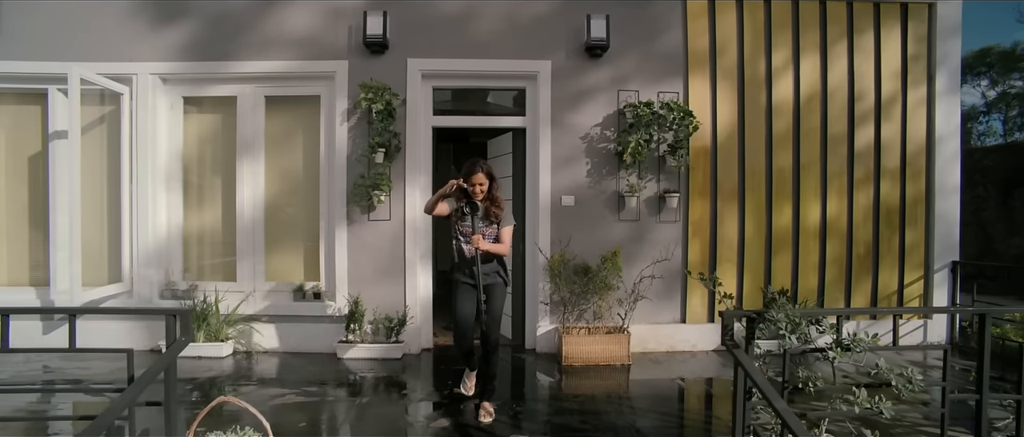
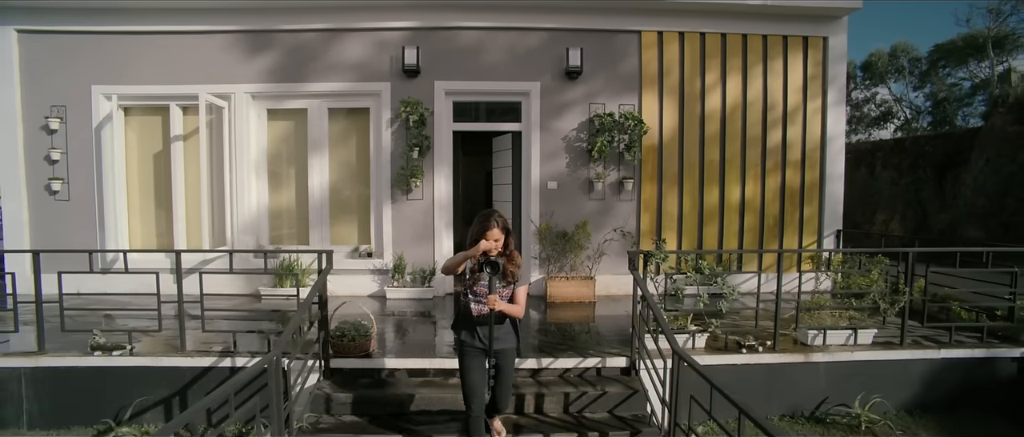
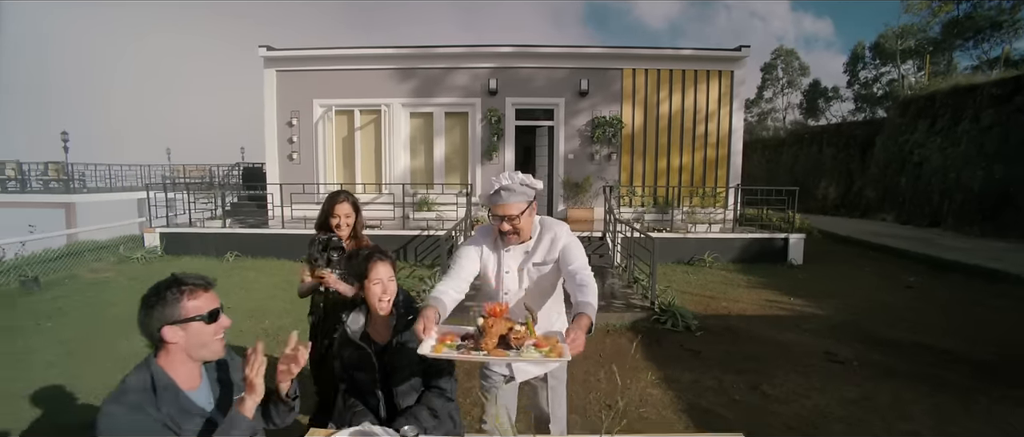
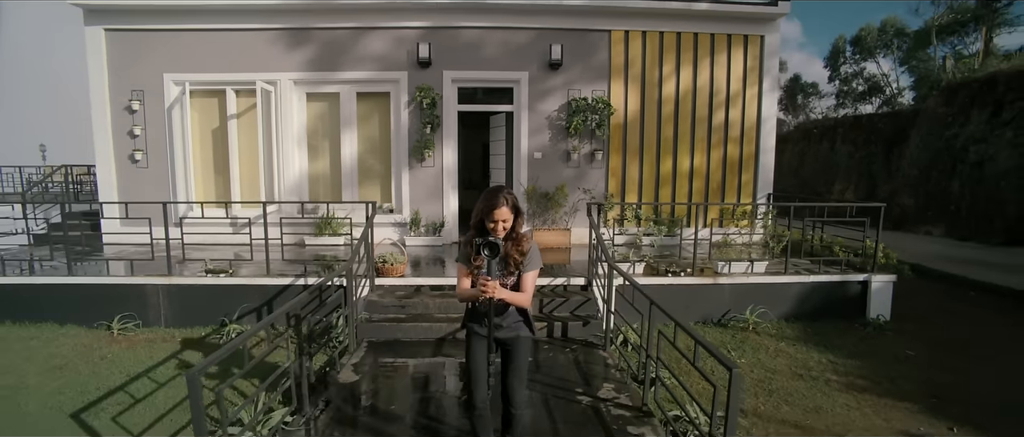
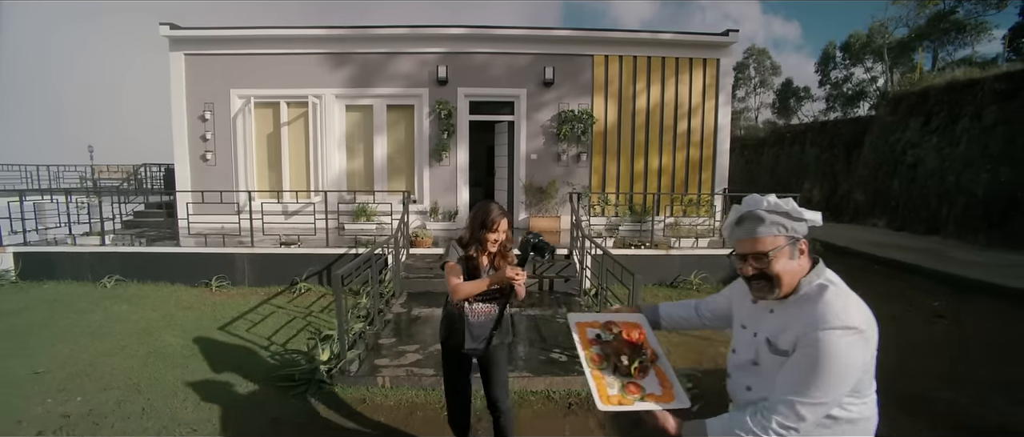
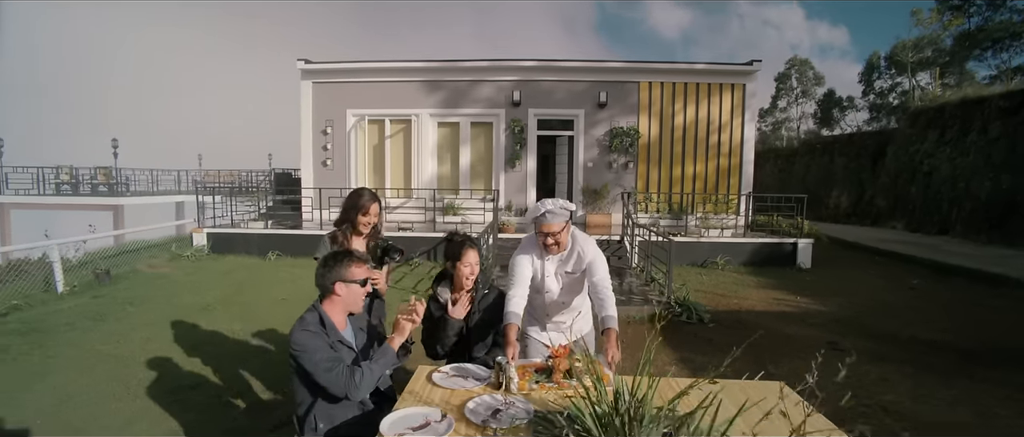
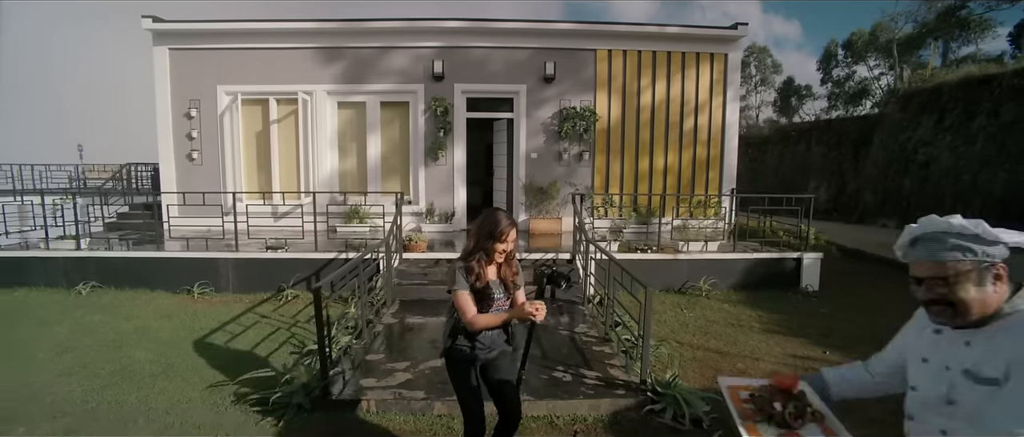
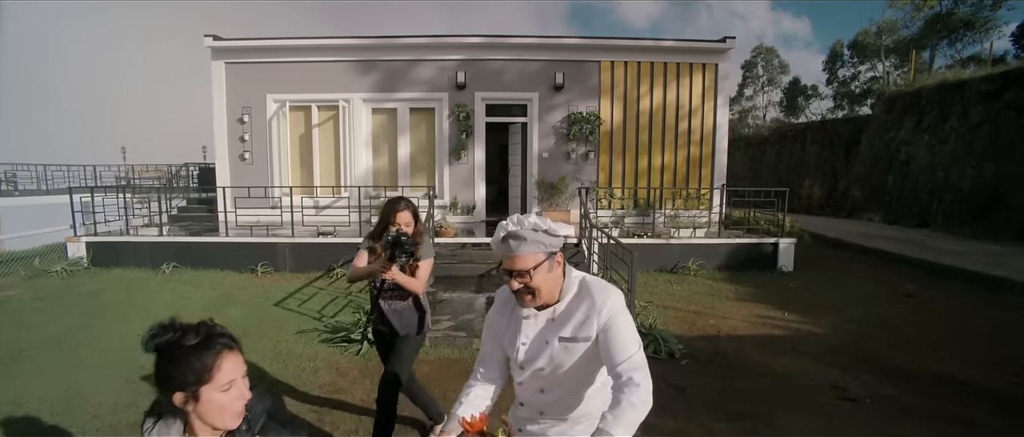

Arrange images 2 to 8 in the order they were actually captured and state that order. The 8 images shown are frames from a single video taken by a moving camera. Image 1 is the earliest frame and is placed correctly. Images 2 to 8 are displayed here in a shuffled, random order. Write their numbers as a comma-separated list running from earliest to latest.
2, 4, 7, 5, 8, 3, 6
